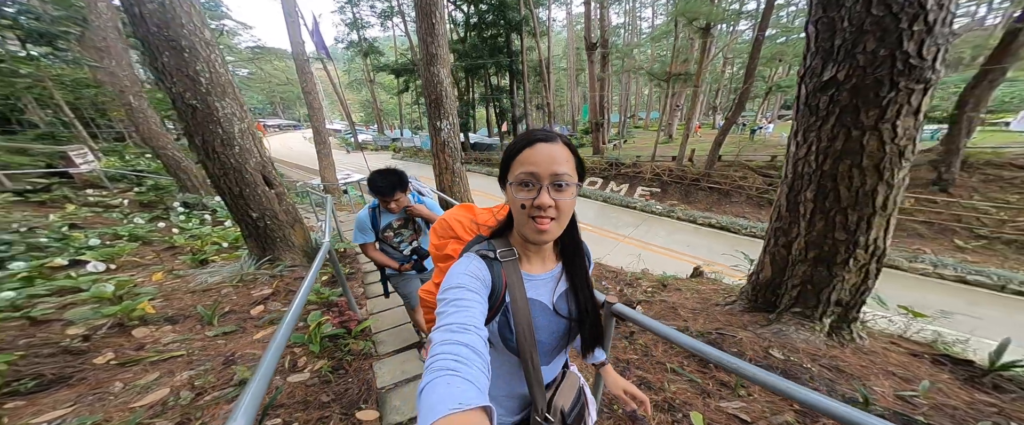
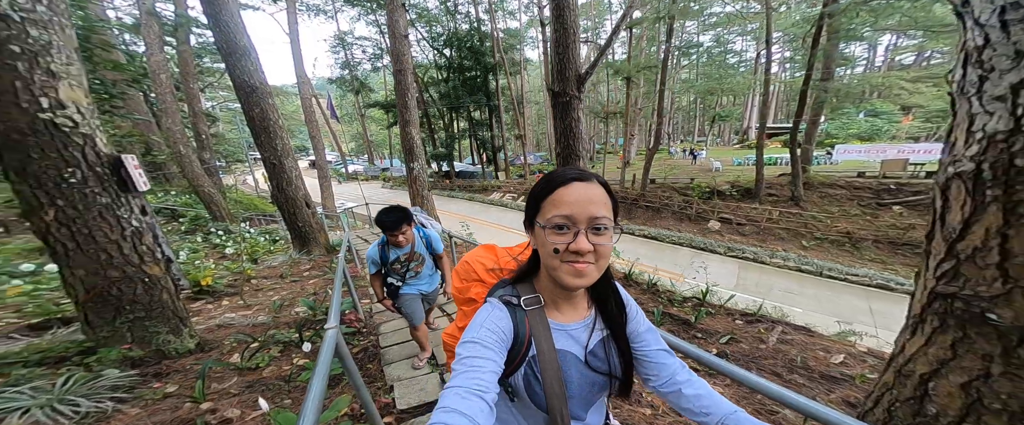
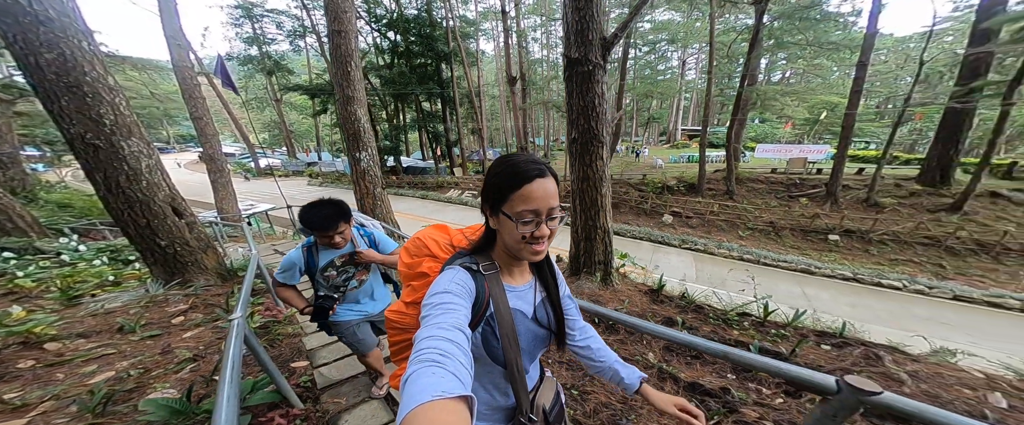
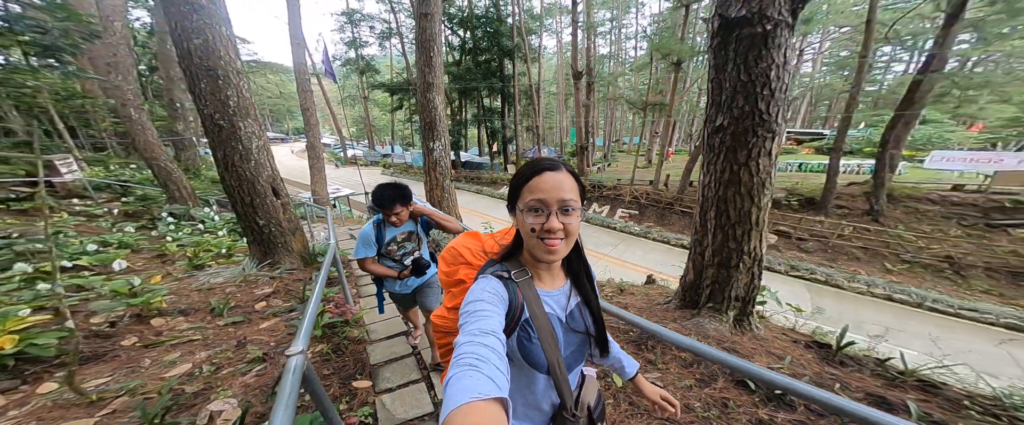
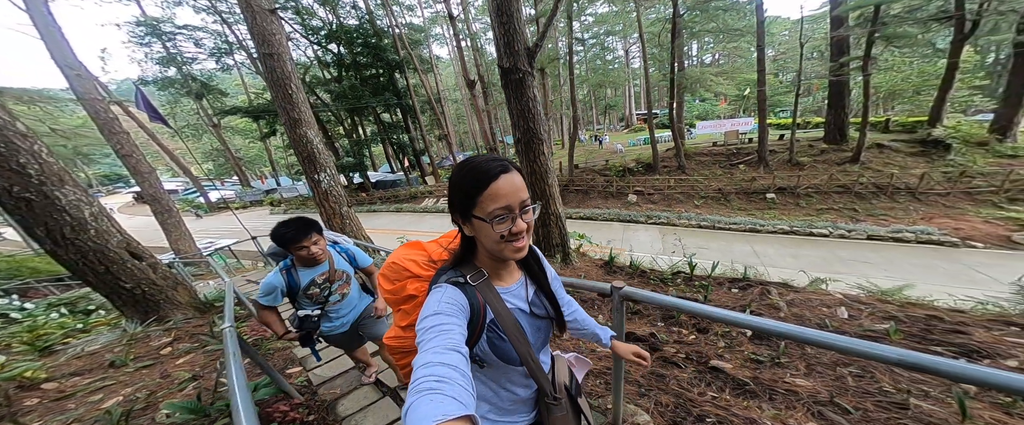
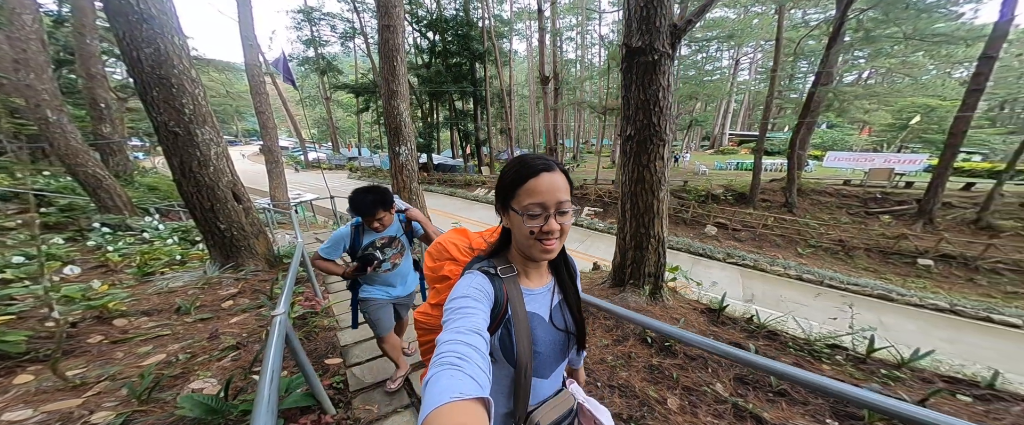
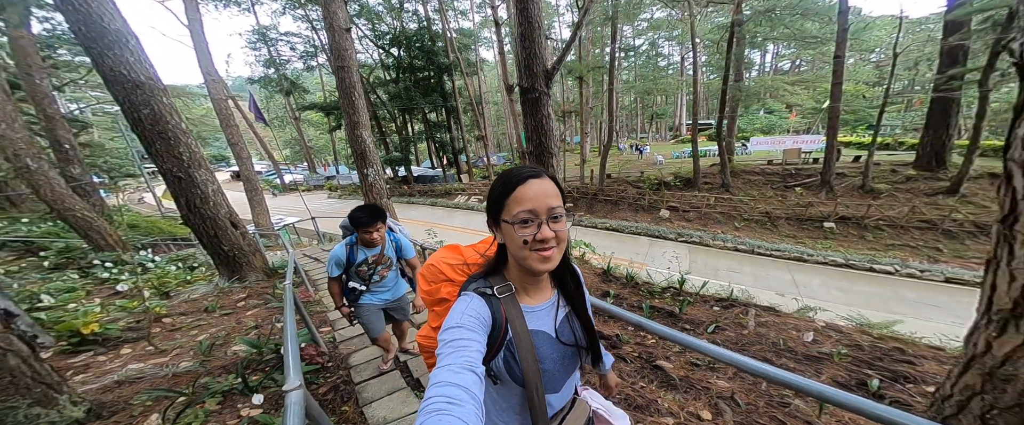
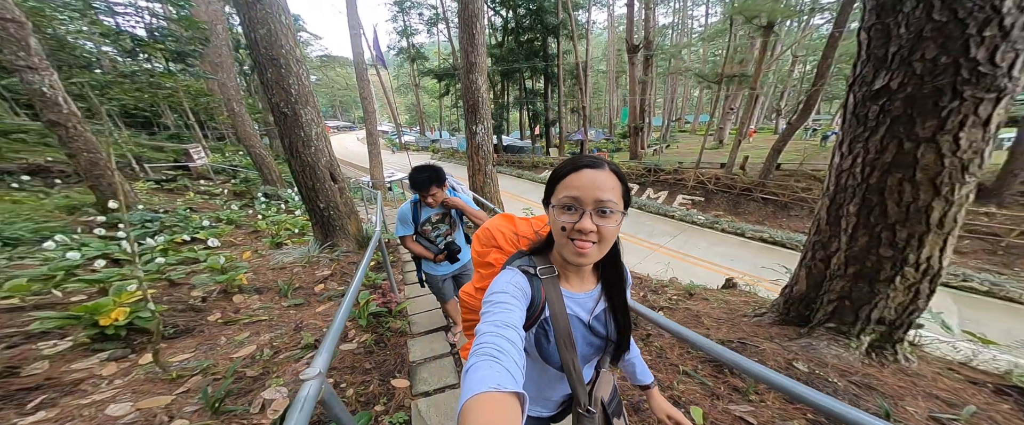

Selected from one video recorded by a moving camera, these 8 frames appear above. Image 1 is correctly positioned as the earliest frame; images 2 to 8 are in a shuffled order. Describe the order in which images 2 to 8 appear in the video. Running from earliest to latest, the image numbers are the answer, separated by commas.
8, 4, 6, 3, 5, 7, 2
